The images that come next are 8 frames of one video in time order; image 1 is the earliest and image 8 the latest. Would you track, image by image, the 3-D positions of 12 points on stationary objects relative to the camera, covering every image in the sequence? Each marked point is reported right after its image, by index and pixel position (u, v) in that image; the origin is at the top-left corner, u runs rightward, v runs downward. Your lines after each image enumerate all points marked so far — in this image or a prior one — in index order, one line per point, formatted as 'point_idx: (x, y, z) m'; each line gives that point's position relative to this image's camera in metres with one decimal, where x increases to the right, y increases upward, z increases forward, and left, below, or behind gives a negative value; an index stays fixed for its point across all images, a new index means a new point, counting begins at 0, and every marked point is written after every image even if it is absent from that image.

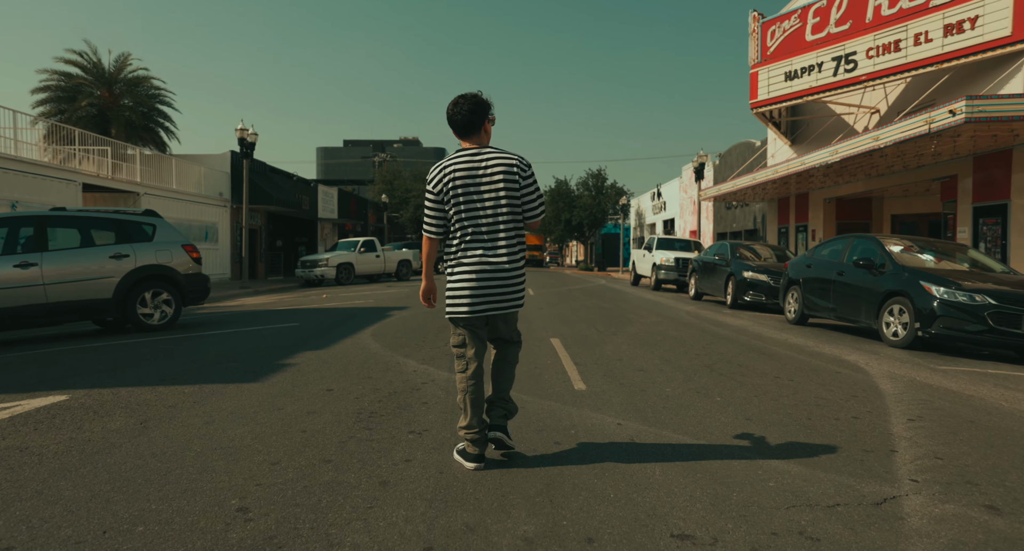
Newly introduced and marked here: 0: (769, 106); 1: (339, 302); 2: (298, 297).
0: (+7.8, +5.2, +18.4) m
1: (-4.5, -0.7, +15.5) m
2: (-6.4, -0.6, +18.1) m
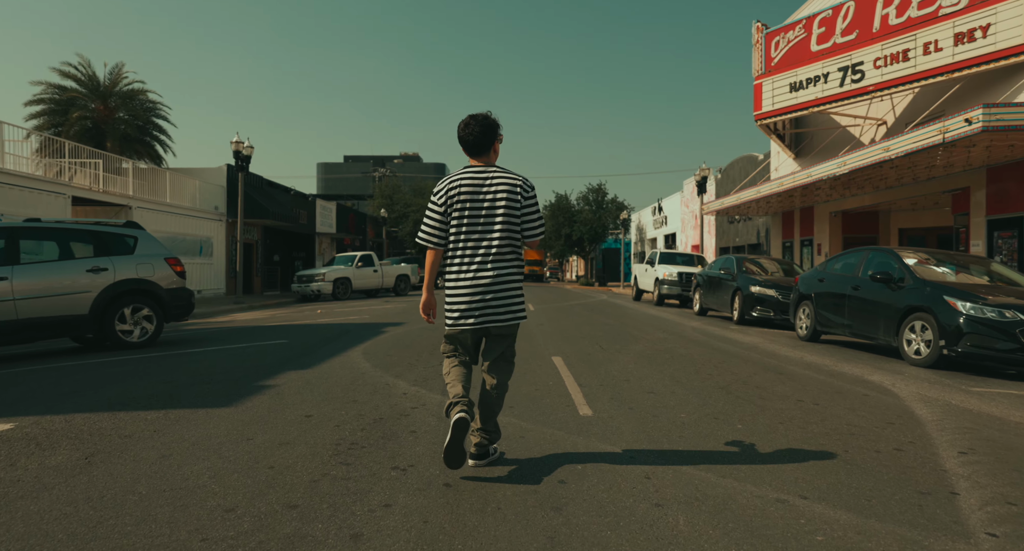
0: (+7.8, +4.7, +18.0) m
1: (-4.5, -1.1, +15.1) m
2: (-6.4, -1.1, +17.7) m
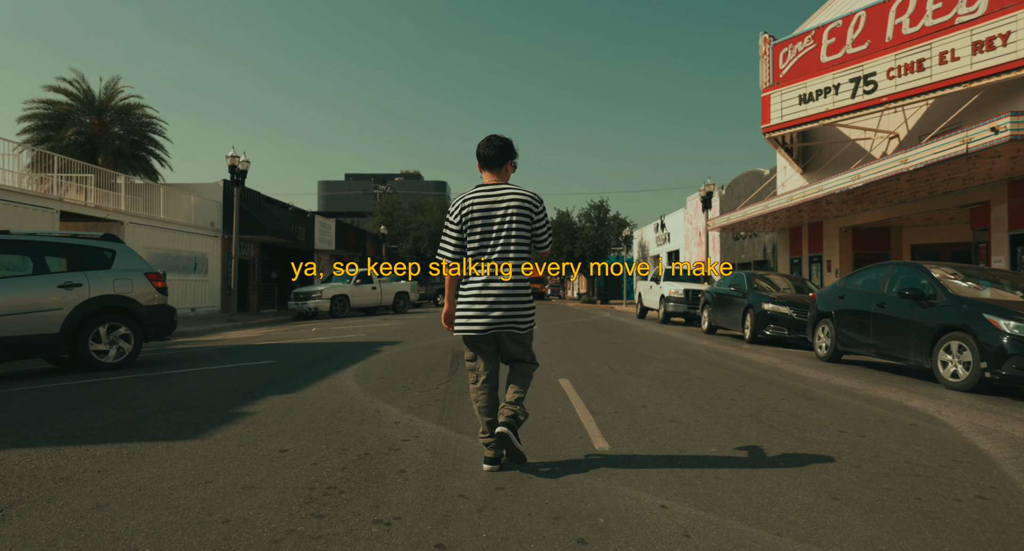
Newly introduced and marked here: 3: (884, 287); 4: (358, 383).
0: (+7.9, +4.2, +17.6) m
1: (-4.4, -1.5, +14.5) m
2: (-6.3, -1.6, +17.1) m
3: (+5.5, -0.2, +9.0) m
4: (-1.6, -1.1, +6.4) m
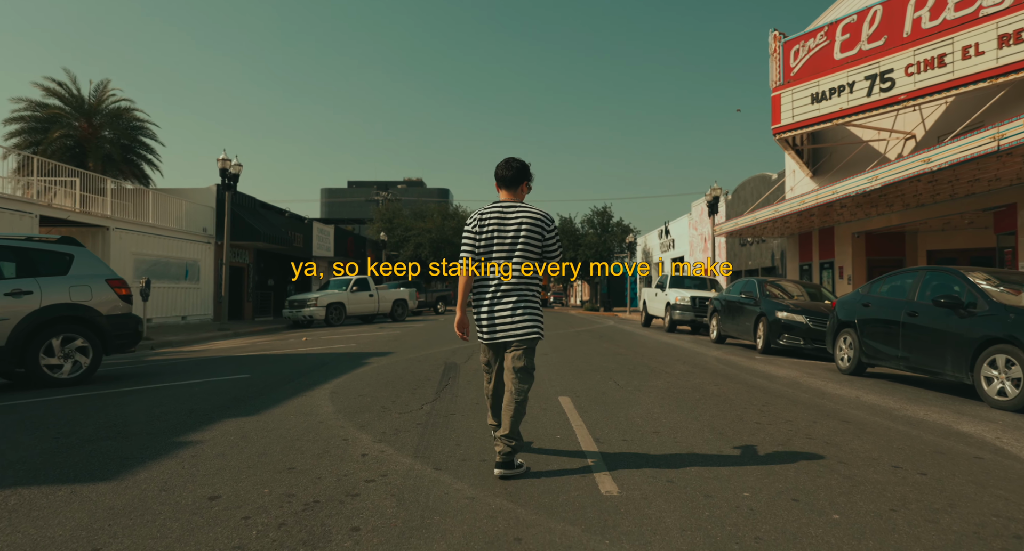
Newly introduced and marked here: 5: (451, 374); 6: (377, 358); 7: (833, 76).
0: (+7.9, +4.1, +16.9) m
1: (-4.4, -1.6, +13.8) m
2: (-6.3, -1.7, +16.4) m
3: (+5.5, -0.2, +8.3) m
4: (-1.7, -1.2, +5.7) m
5: (-0.8, -1.3, +8.4) m
6: (-2.3, -1.4, +10.4) m
7: (+8.4, +5.2, +15.7) m
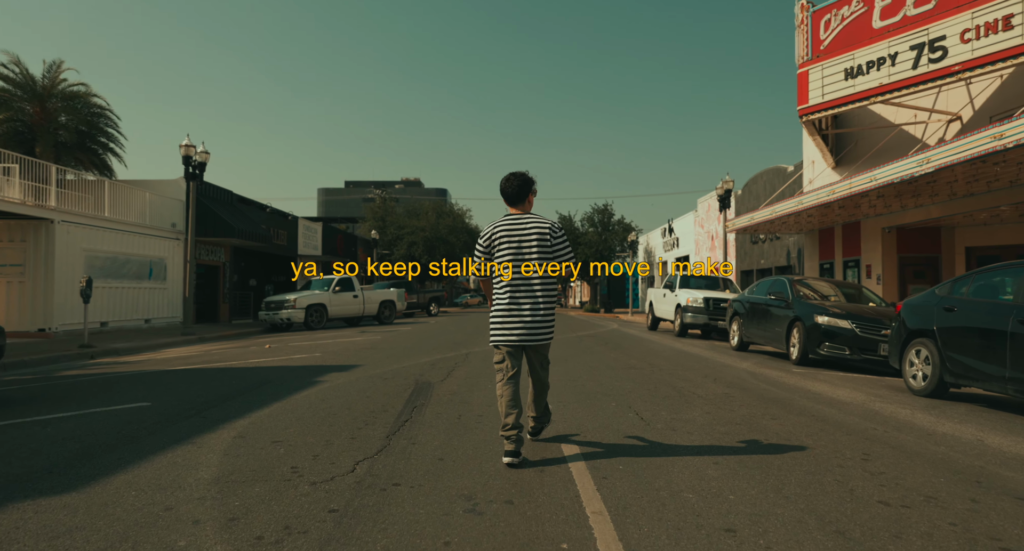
0: (+7.7, +4.1, +15.0) m
1: (-4.6, -1.6, +11.9) m
2: (-6.5, -1.7, +14.4) m
3: (+5.3, -0.2, +6.4) m
4: (-1.8, -1.2, +3.8) m
5: (-1.0, -1.3, +6.5) m
6: (-2.4, -1.4, +8.4) m
7: (+8.2, +5.2, +13.8) m
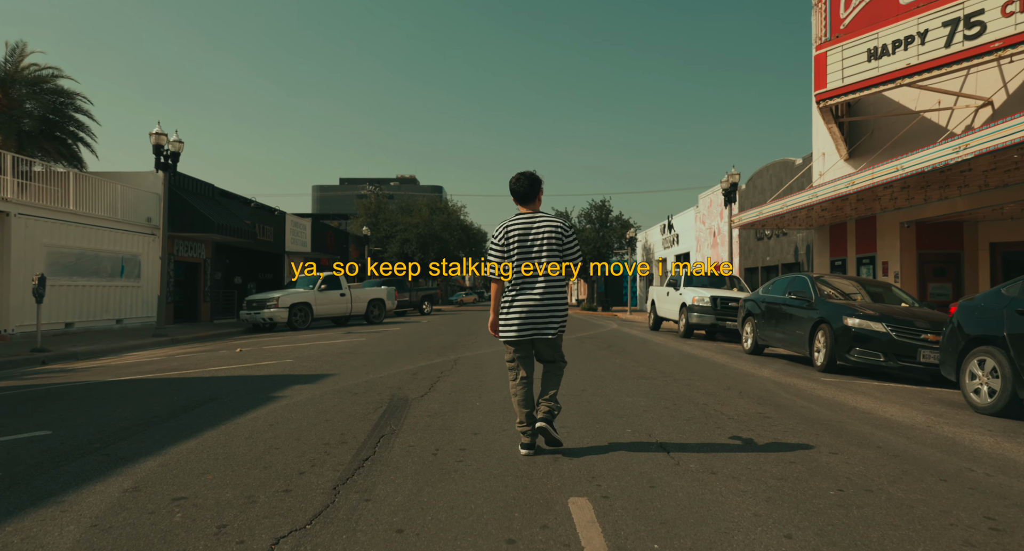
0: (+7.6, +4.1, +13.9) m
1: (-4.7, -1.5, +10.7) m
2: (-6.6, -1.6, +13.2) m
3: (+5.3, -0.2, +5.2) m
4: (-1.9, -1.1, +2.6) m
5: (-1.0, -1.3, +5.3) m
6: (-2.5, -1.3, +7.3) m
7: (+8.1, +5.3, +12.7) m
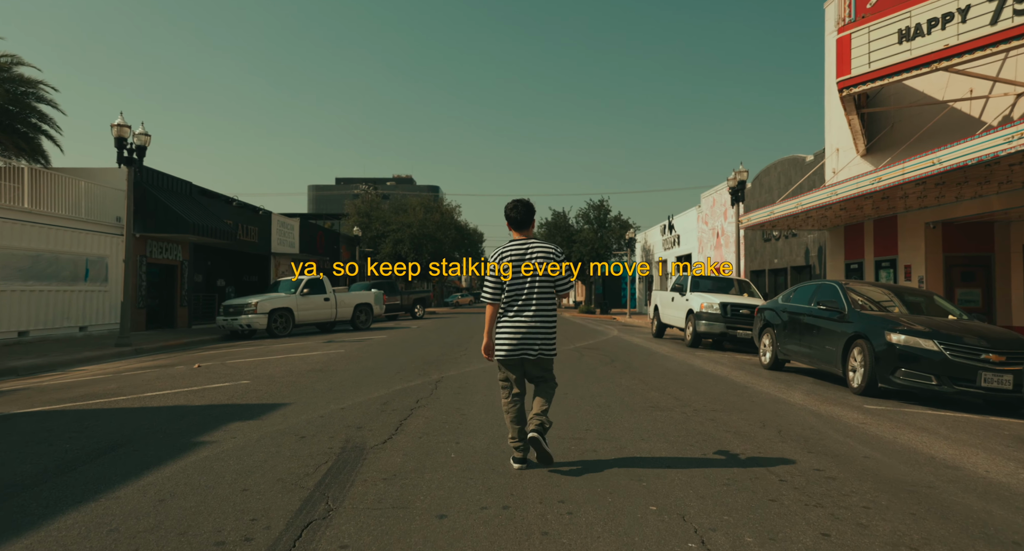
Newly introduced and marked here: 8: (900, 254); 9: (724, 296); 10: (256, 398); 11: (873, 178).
0: (+7.5, +4.0, +12.6) m
1: (-4.8, -1.6, +9.3) m
2: (-6.8, -1.8, +11.9) m
3: (+5.2, -0.3, +3.9) m
4: (-2.0, -1.2, +1.3) m
5: (-1.1, -1.4, +4.0) m
6: (-2.6, -1.5, +5.9) m
7: (+8.0, +5.2, +11.4) m
8: (+11.0, +0.6, +17.0) m
9: (+6.0, -0.6, +17.1) m
10: (-3.2, -1.5, +7.3) m
11: (+8.4, +2.3, +14.1) m
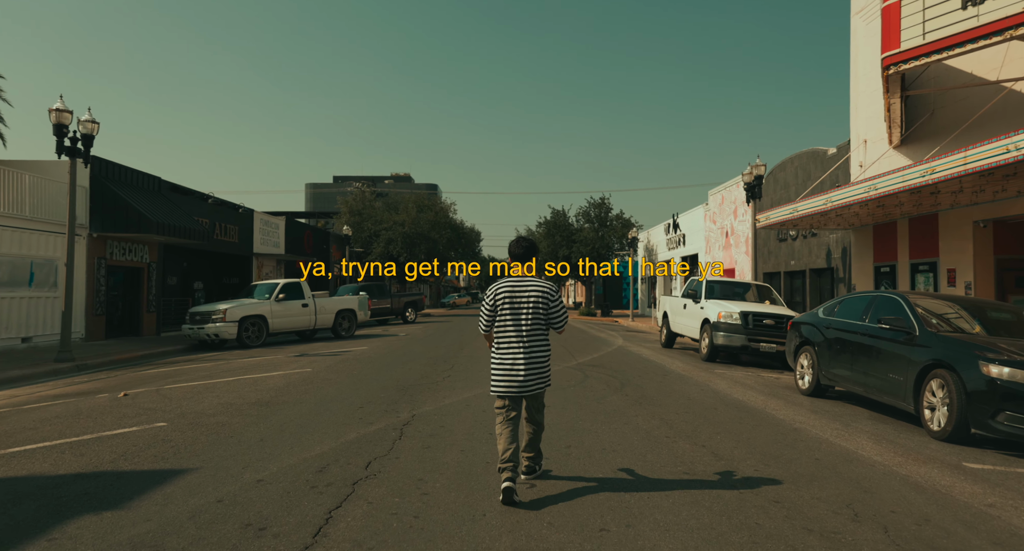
0: (+7.3, +3.9, +10.7) m
1: (-5.0, -1.8, +7.4) m
2: (-6.9, -1.9, +10.0) m
3: (+5.0, -0.5, +2.0) m
4: (-2.1, -1.4, -0.6) m
5: (-1.3, -1.5, +2.1) m
6: (-2.8, -1.6, +4.0) m
7: (+7.8, +5.0, +9.5) m
8: (+10.8, +0.5, +15.2) m
9: (+5.8, -0.7, +15.2) m
10: (-3.3, -1.7, +5.5) m
11: (+8.2, +2.1, +12.2) m
